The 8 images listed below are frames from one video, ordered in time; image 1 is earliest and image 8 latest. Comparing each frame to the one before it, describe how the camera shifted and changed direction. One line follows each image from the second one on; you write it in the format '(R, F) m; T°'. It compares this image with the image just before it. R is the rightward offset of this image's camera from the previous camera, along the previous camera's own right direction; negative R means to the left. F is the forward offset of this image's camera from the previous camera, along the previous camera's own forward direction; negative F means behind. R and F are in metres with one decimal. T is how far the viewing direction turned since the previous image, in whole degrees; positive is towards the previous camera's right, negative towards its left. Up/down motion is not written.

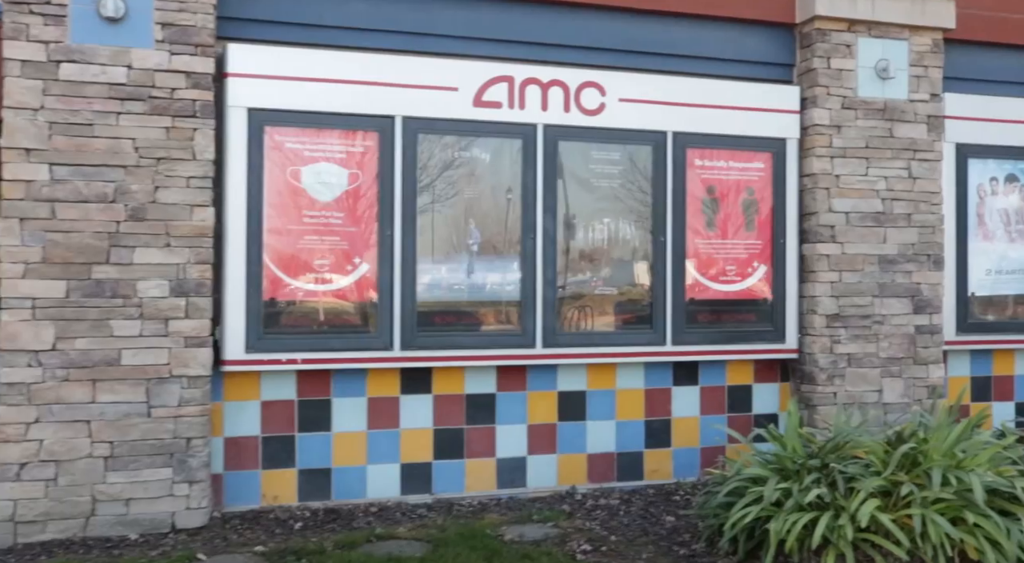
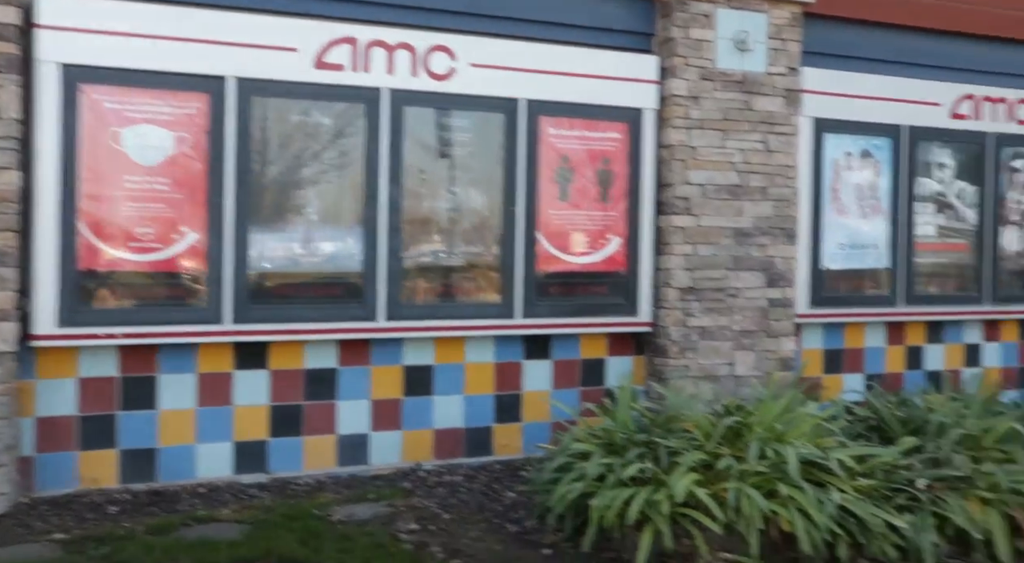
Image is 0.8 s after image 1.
(+0.5, +0.1) m; +5°
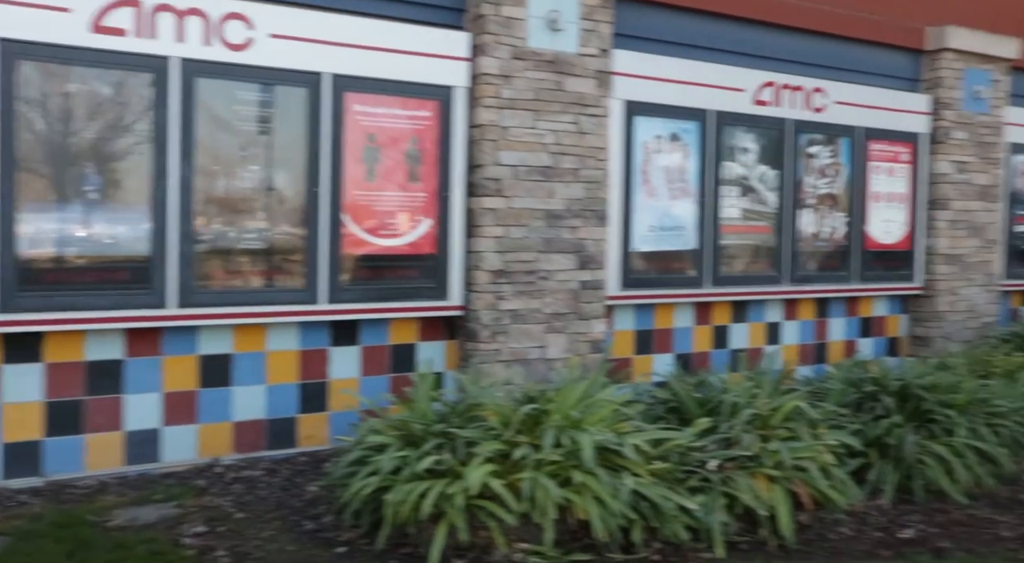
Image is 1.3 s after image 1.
(+0.3, +0.1) m; +10°
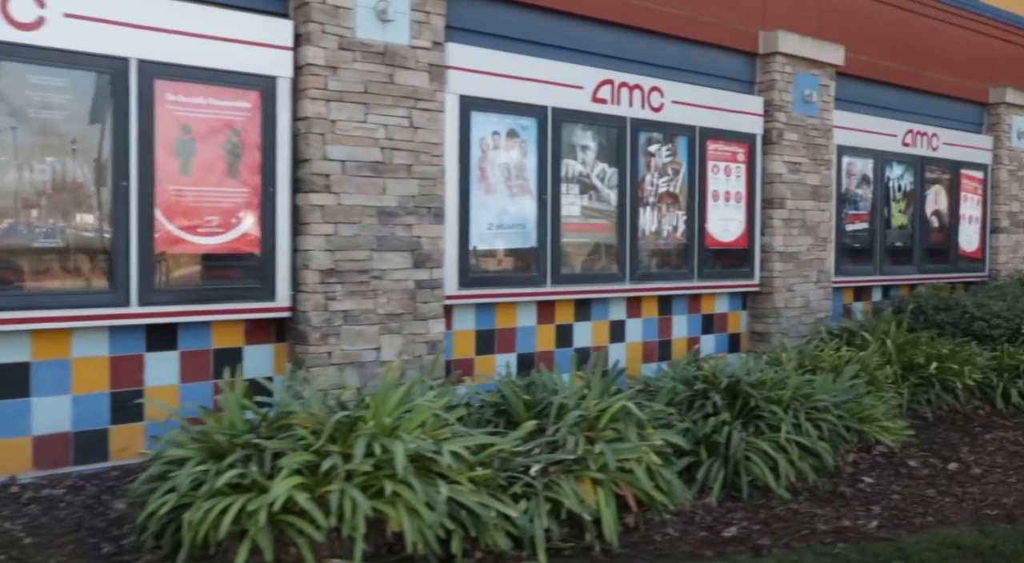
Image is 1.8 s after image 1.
(+0.3, +0.1) m; +8°
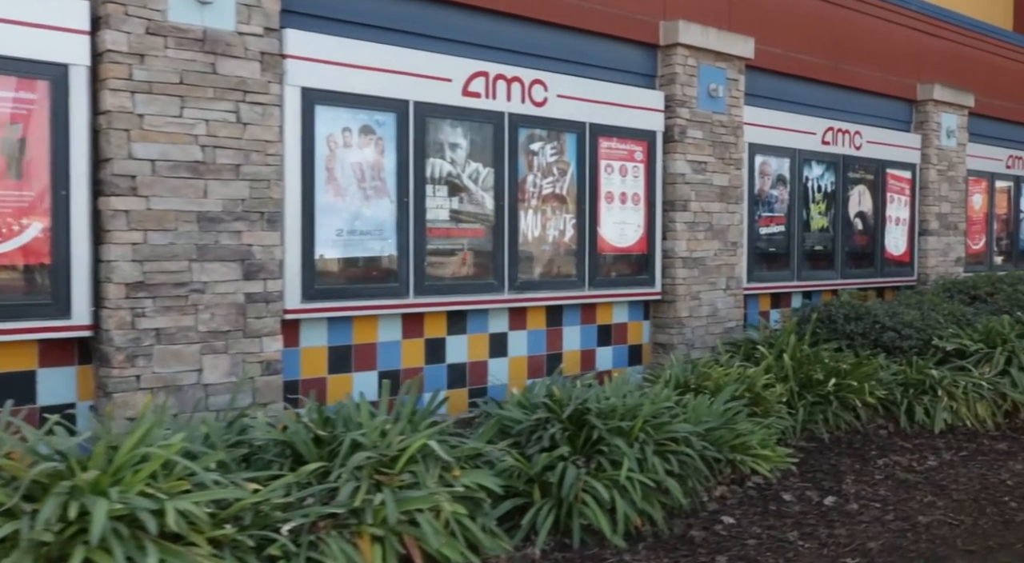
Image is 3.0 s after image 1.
(+0.8, +0.5) m; +2°
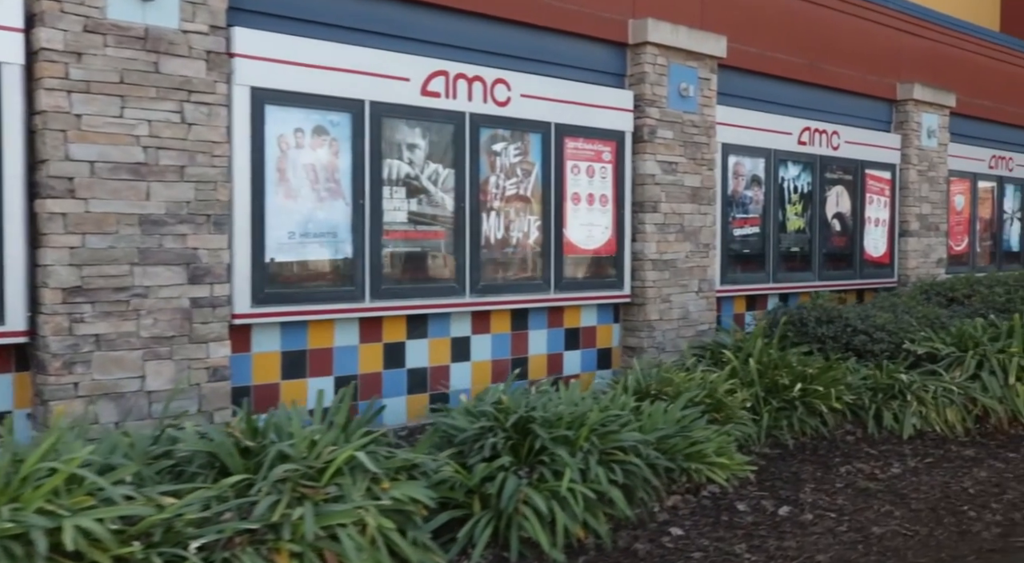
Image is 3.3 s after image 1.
(+0.3, +0.1) m; 0°
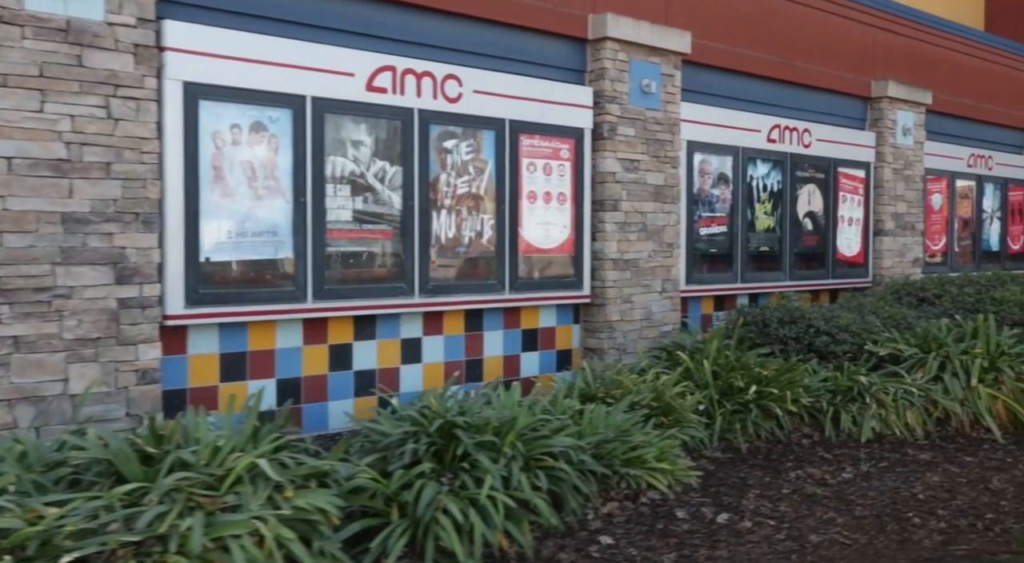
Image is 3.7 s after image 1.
(+0.3, +0.1) m; 0°
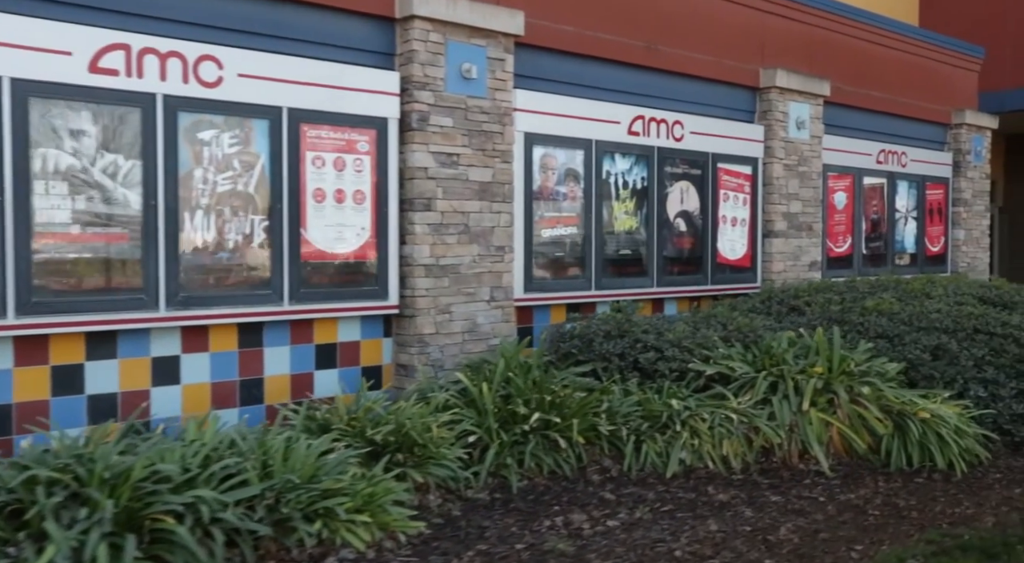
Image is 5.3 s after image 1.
(+1.4, +0.7) m; 0°
